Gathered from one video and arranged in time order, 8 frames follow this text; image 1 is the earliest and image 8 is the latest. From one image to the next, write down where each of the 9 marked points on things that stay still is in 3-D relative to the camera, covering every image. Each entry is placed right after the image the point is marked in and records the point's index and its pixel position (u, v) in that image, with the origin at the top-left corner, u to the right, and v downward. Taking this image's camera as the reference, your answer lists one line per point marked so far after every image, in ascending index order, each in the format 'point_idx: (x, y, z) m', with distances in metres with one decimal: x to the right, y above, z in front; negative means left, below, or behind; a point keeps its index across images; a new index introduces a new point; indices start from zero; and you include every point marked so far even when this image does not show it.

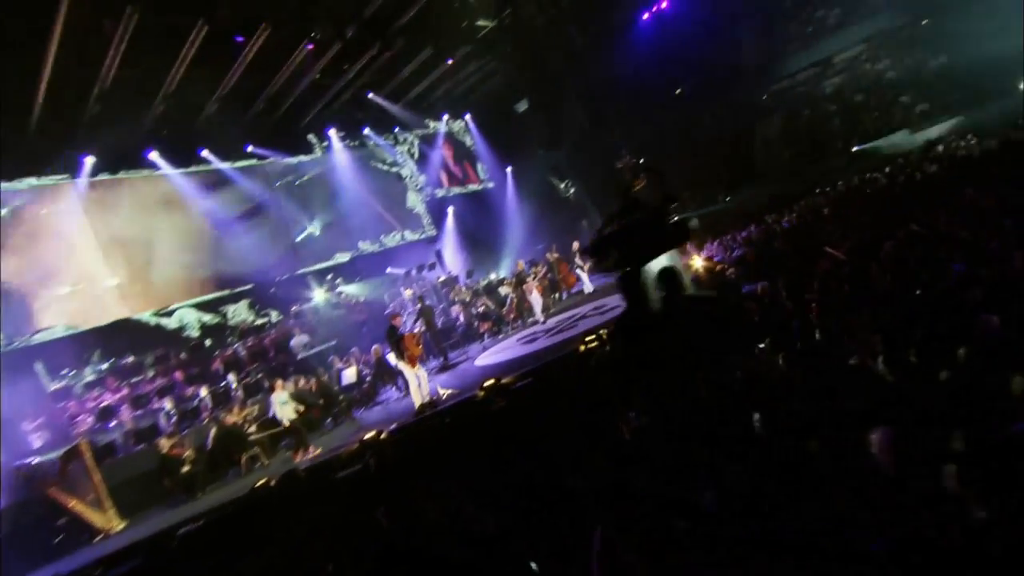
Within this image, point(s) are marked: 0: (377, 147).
0: (-3.6, +3.6, +14.5) m
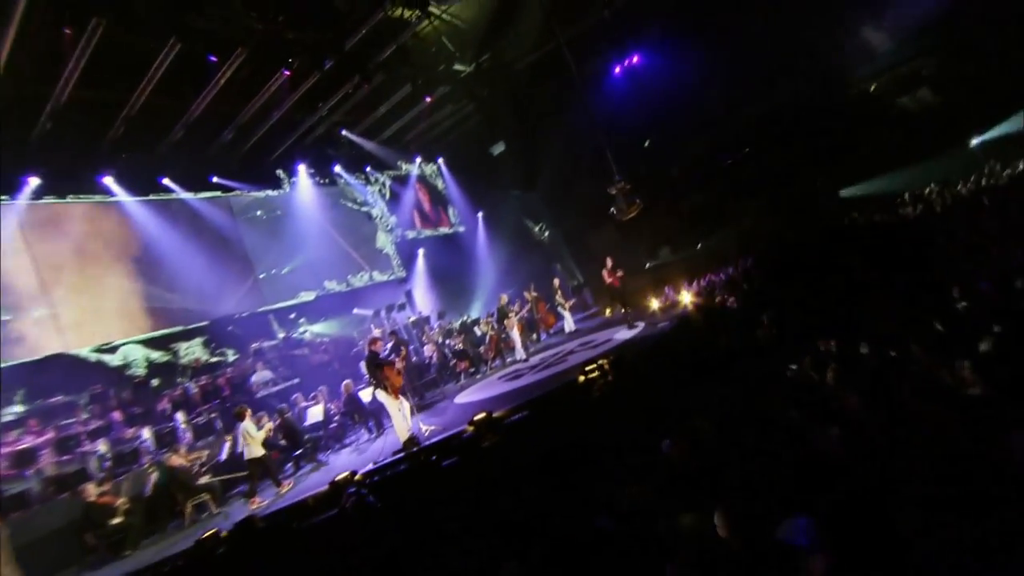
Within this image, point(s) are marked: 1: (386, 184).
0: (-4.2, +2.5, +14.1) m
1: (-3.4, +2.7, +15.0) m
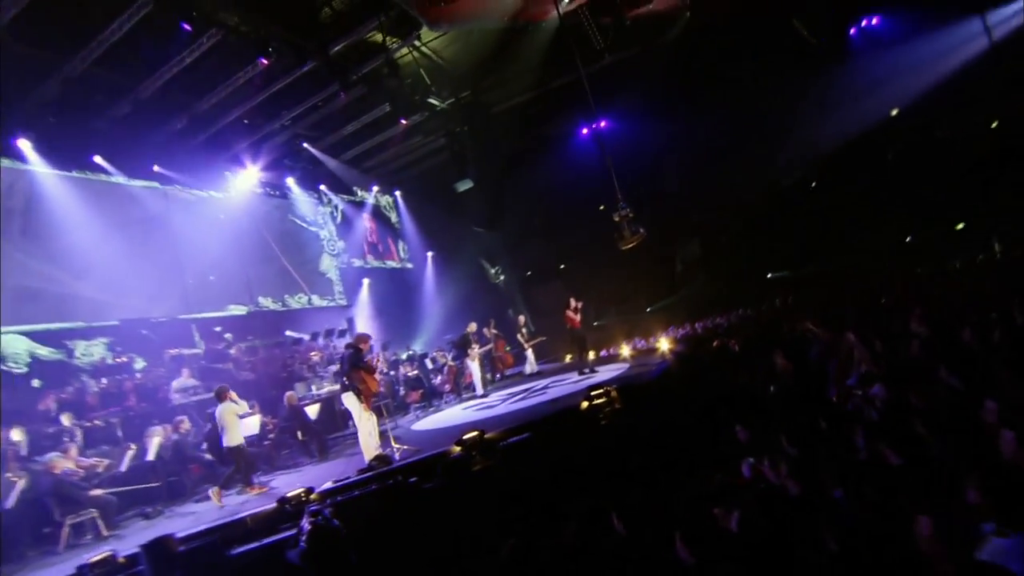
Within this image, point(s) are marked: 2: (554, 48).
0: (-5.1, +2.0, +13.2) m
1: (-4.4, +2.0, +14.2) m
2: (+0.9, +4.9, +11.4) m
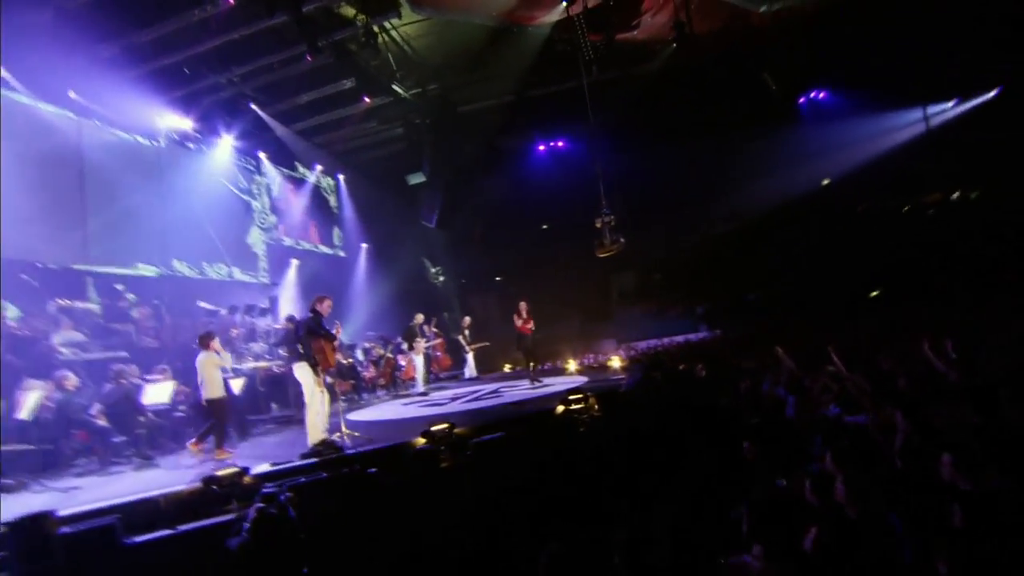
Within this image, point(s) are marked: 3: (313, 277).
0: (-6.1, +2.7, +12.1) m
1: (-5.6, +2.6, +13.2) m
2: (+0.4, +4.7, +11.2) m
3: (-5.3, +0.3, +14.6) m
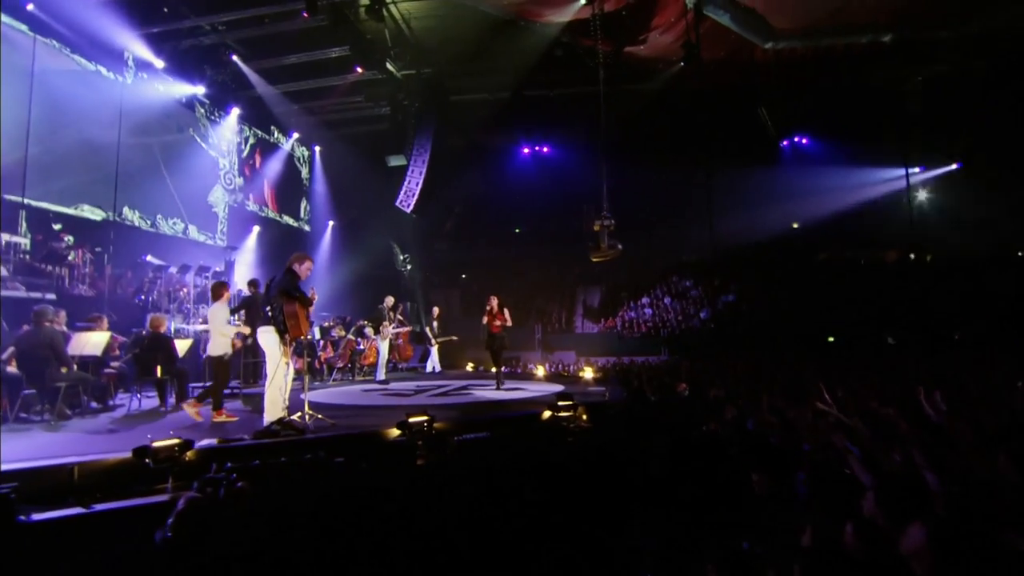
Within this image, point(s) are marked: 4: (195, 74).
0: (-6.3, +3.5, +11.3) m
1: (-5.9, +3.3, +12.4) m
2: (+0.5, +4.6, +11.0) m
3: (-6.0, +1.0, +13.8) m
4: (-6.1, +4.1, +10.4) m
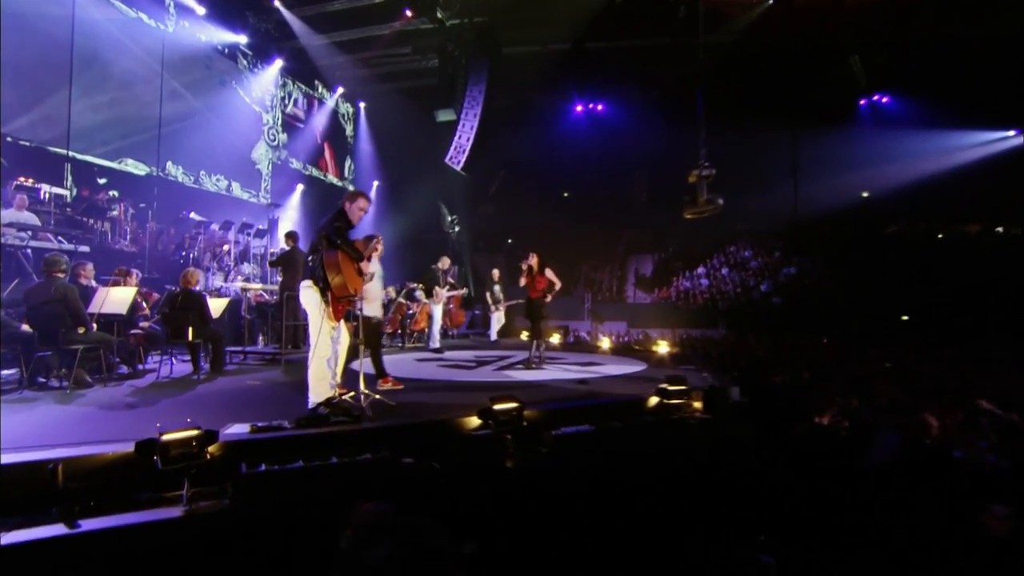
0: (-5.2, +4.3, +10.8) m
1: (-4.6, +4.2, +11.8) m
2: (+1.6, +5.3, +9.9) m
3: (-4.7, +1.9, +13.4) m
4: (-5.0, +4.9, +9.8) m
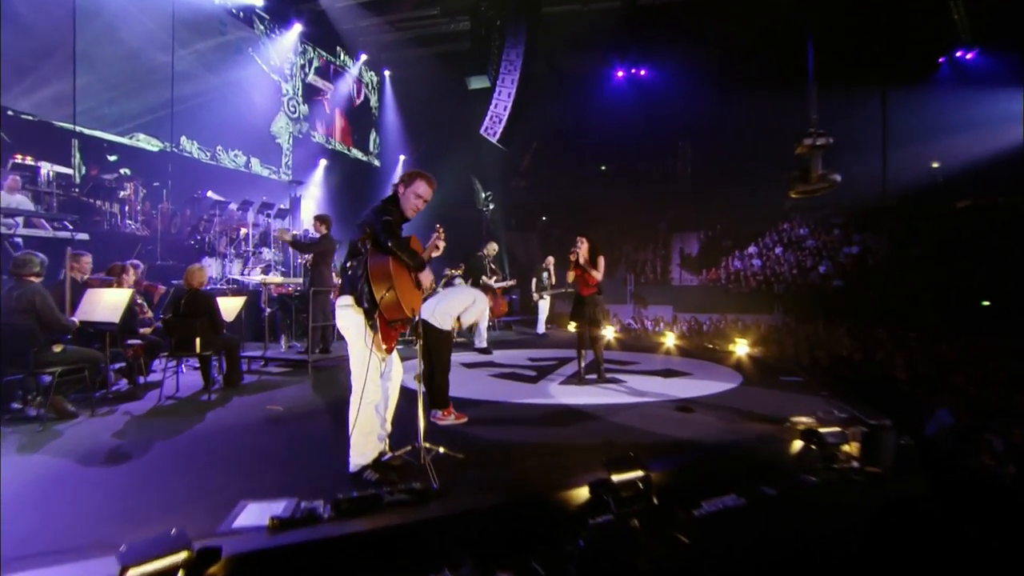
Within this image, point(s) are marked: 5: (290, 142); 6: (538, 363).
0: (-4.5, +4.6, +10.0) m
1: (-3.9, +4.5, +11.0) m
2: (+2.3, +5.5, +8.8) m
3: (-4.0, +2.4, +12.7) m
4: (-4.3, +5.1, +9.0) m
5: (-4.3, +2.8, +10.8) m
6: (+0.1, -0.6, +4.7) m
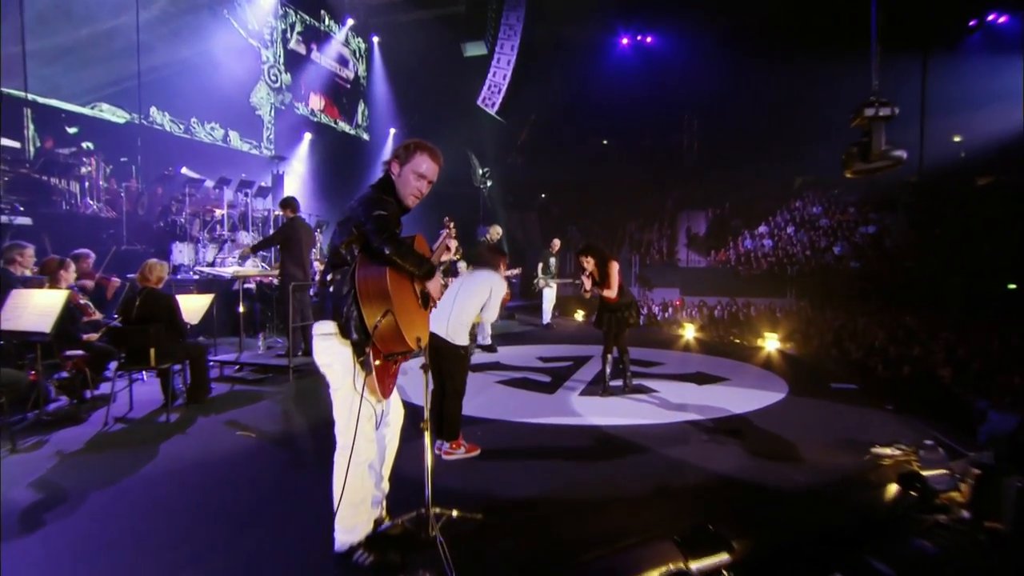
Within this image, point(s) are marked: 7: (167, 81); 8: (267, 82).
0: (-4.5, +4.9, +9.2) m
1: (-4.0, +4.9, +10.3) m
2: (+2.3, +5.8, +8.1) m
3: (-4.0, +2.8, +12.0) m
4: (-4.4, +5.4, +8.2) m
5: (-4.4, +3.1, +10.1) m
6: (+0.2, -0.5, +4.3) m
7: (-5.2, +3.1, +8.2) m
8: (-4.4, +3.7, +9.9) m
